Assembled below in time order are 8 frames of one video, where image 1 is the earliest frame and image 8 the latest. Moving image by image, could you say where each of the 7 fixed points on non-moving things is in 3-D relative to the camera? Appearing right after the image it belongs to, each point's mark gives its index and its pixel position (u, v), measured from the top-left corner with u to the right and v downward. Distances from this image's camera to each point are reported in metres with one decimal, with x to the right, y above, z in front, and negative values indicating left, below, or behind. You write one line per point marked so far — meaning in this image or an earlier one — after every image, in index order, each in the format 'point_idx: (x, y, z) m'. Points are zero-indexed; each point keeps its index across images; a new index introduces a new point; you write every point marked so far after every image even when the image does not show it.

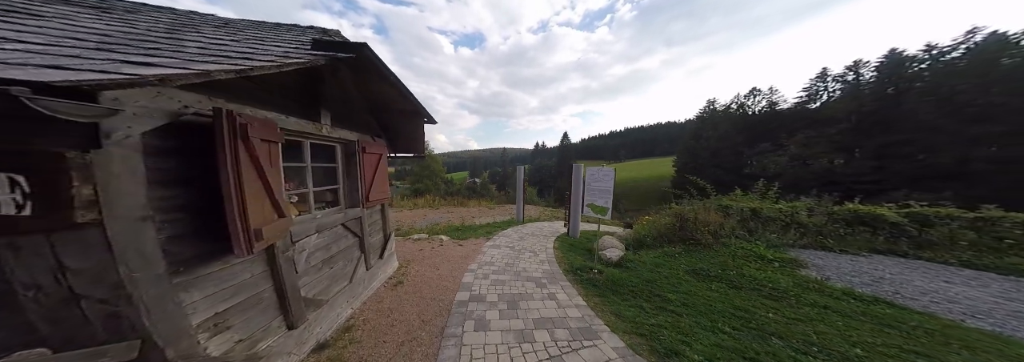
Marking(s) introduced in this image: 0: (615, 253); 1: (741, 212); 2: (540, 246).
0: (+2.3, -1.6, +4.8) m
1: (+5.3, -1.6, +5.6) m
2: (+0.6, -1.7, +5.9) m
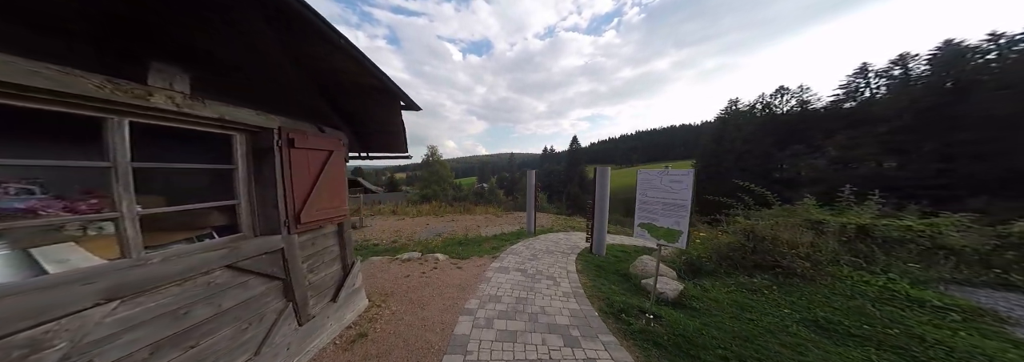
0: (+2.5, -1.6, +3.5) m
1: (+5.6, -1.7, +4.1) m
2: (+0.9, -1.8, +4.7) m
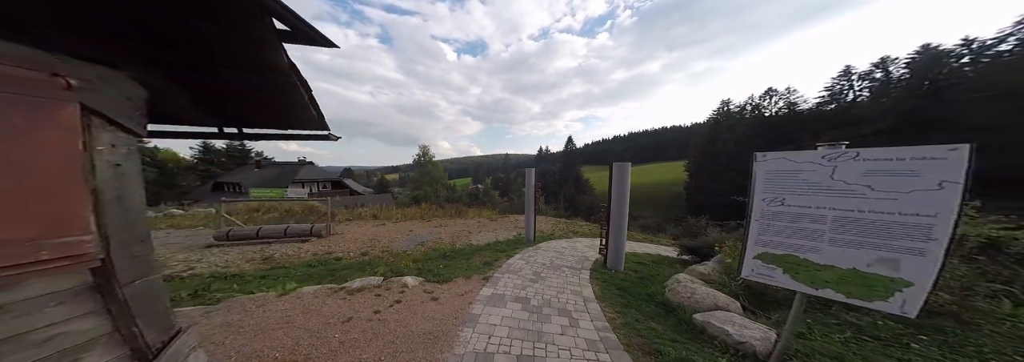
0: (+2.5, -1.6, +2.3) m
1: (+5.5, -1.6, +3.0) m
2: (+0.9, -1.7, +3.5) m
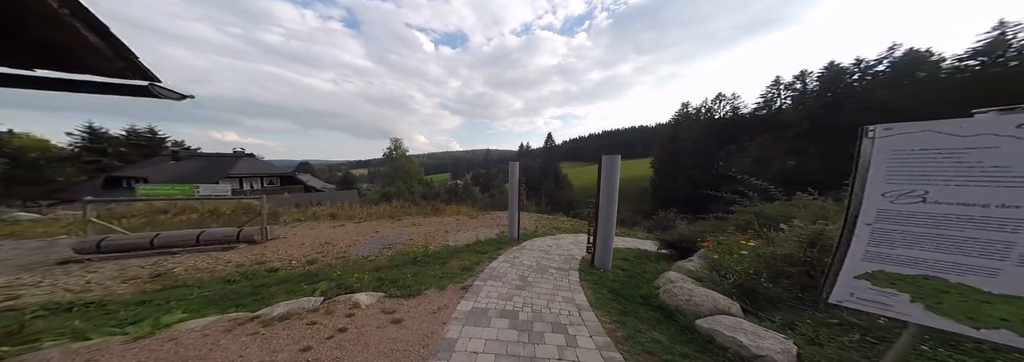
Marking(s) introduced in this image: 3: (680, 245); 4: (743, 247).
0: (+2.4, -1.5, +2.1) m
1: (+5.3, -1.5, +3.1) m
2: (+0.7, -1.6, +3.1) m
3: (+4.8, -1.8, +6.6) m
4: (+4.5, -1.3, +4.6) m
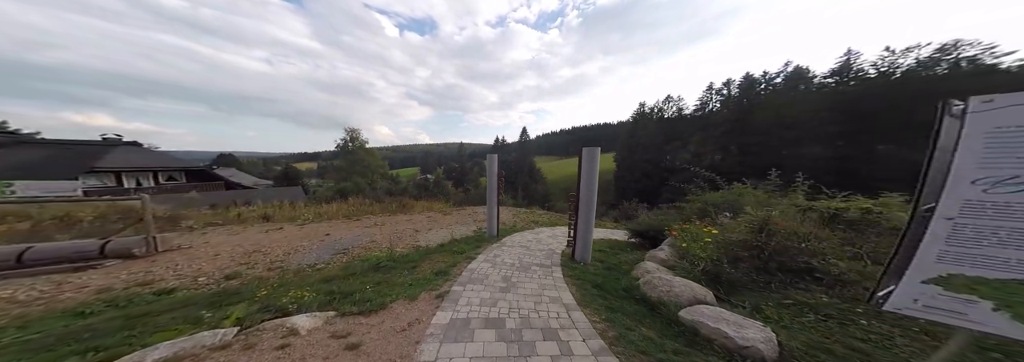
0: (+2.3, -1.4, +2.1) m
1: (+5.1, -1.4, +3.5) m
2: (+0.4, -1.5, +2.9) m
3: (+4.1, -1.6, +6.9) m
4: (+4.1, -1.2, +4.9) m
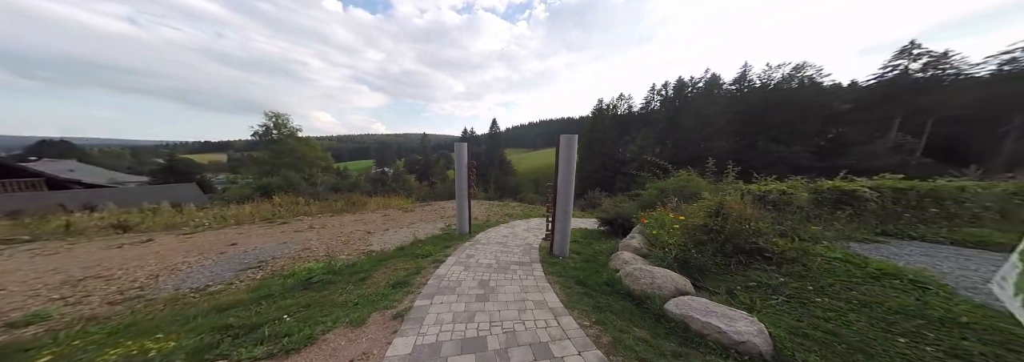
0: (+2.2, -1.3, +2.1) m
1: (+4.7, -1.2, +3.9) m
2: (+0.2, -1.4, +2.6) m
3: (+3.2, -1.3, +7.1) m
4: (+3.5, -0.9, +5.0) m
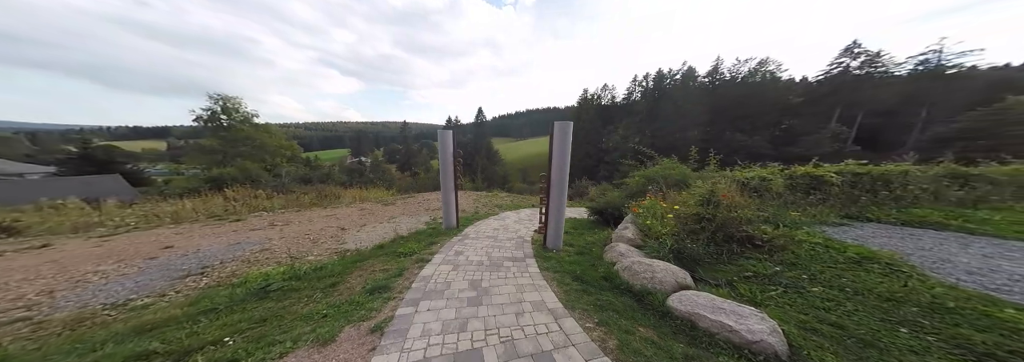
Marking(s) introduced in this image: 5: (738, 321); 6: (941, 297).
0: (+2.2, -1.2, +2.0) m
1: (+4.6, -1.0, +3.9) m
2: (+0.2, -1.3, +2.3) m
3: (+2.9, -1.0, +7.0) m
4: (+3.3, -0.7, +5.0) m
5: (+2.0, -1.2, +2.0) m
6: (+4.9, -1.3, +2.6) m
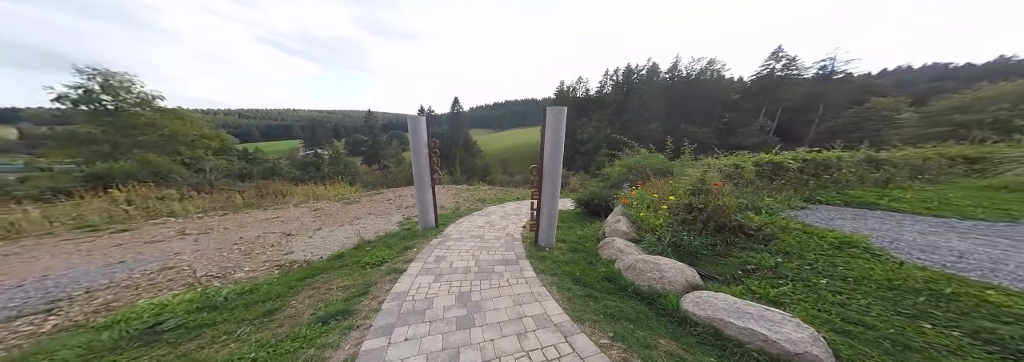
0: (+2.2, -1.1, +1.8) m
1: (+4.4, -0.8, +3.9) m
2: (+0.2, -1.3, +1.9) m
3: (+2.4, -0.7, +6.8) m
4: (+3.0, -0.5, +4.9) m
5: (+2.0, -1.2, +1.8) m
6: (+4.8, -1.2, +2.6) m
